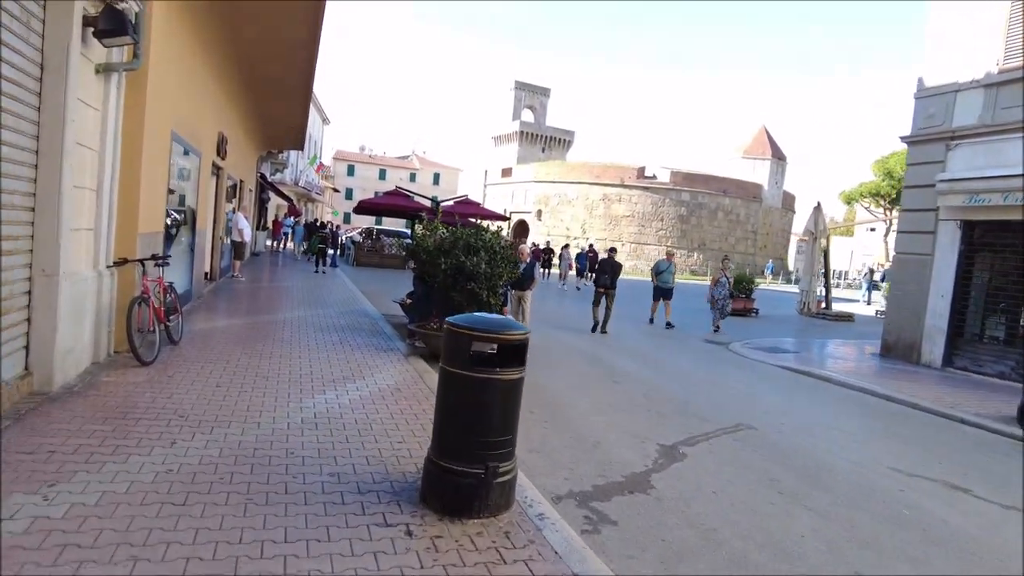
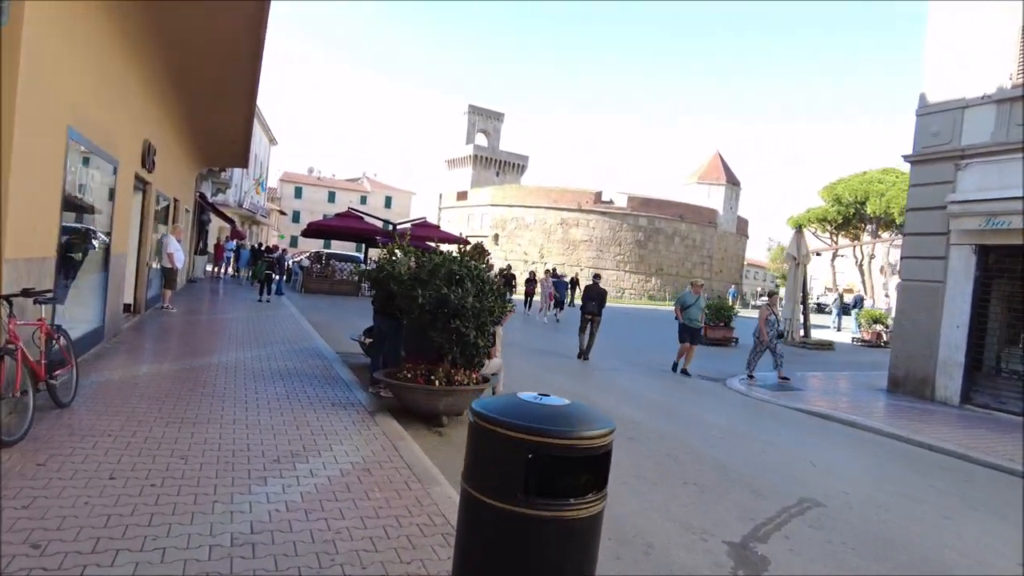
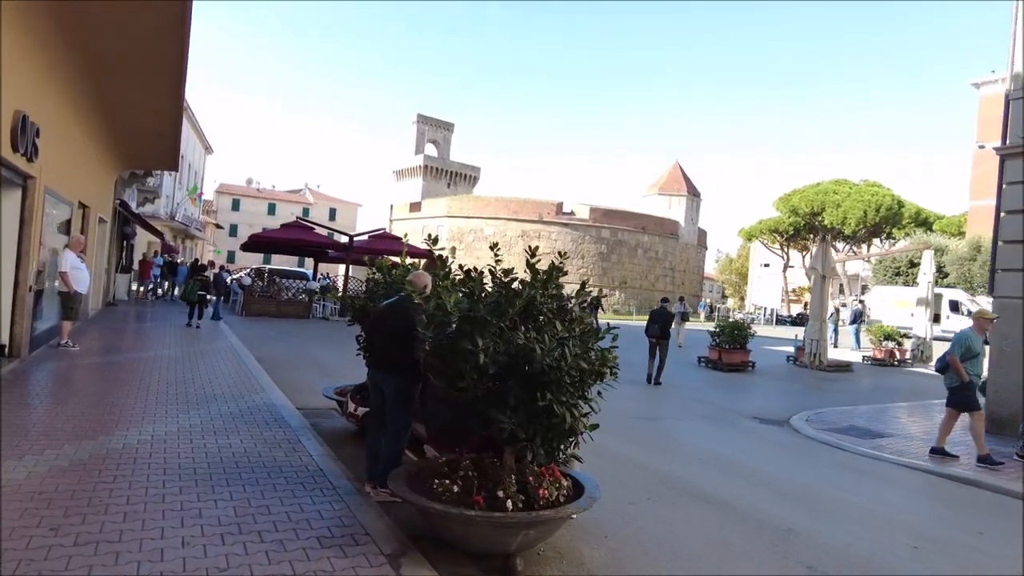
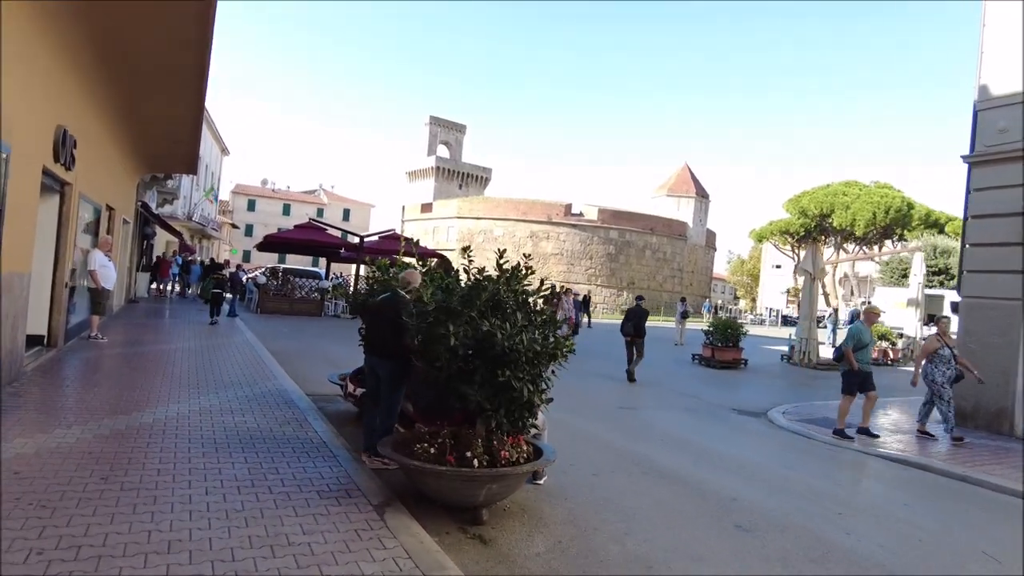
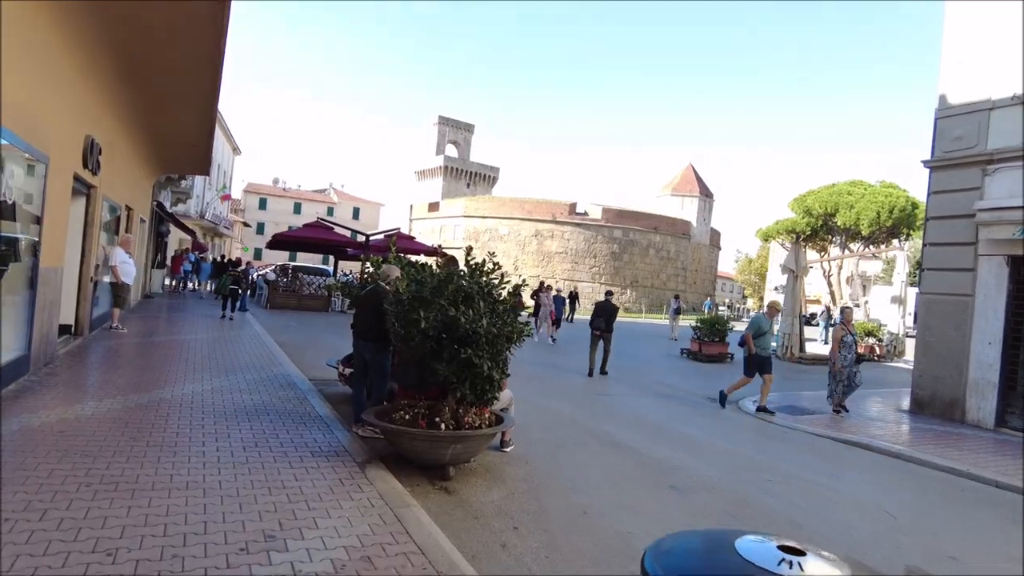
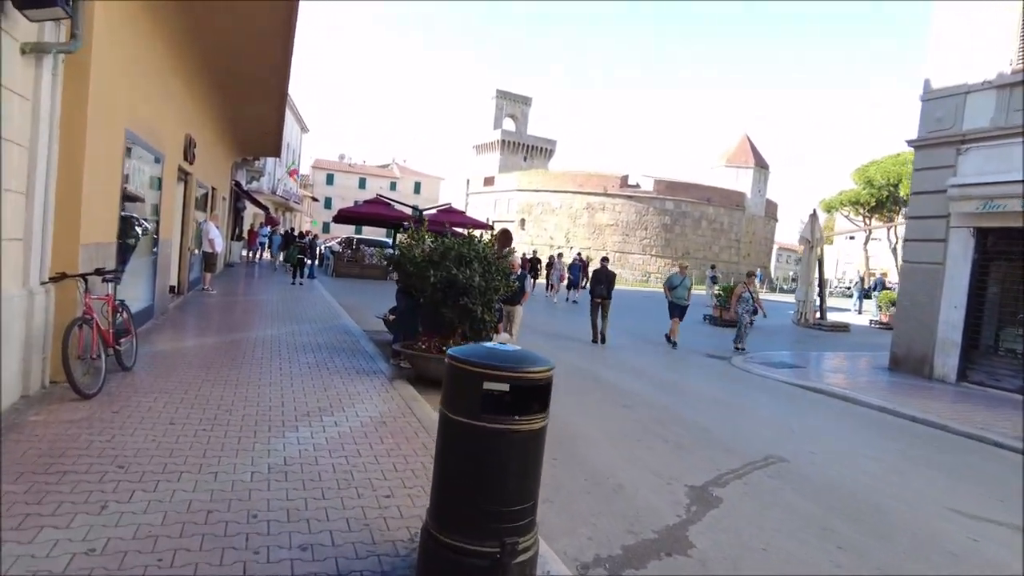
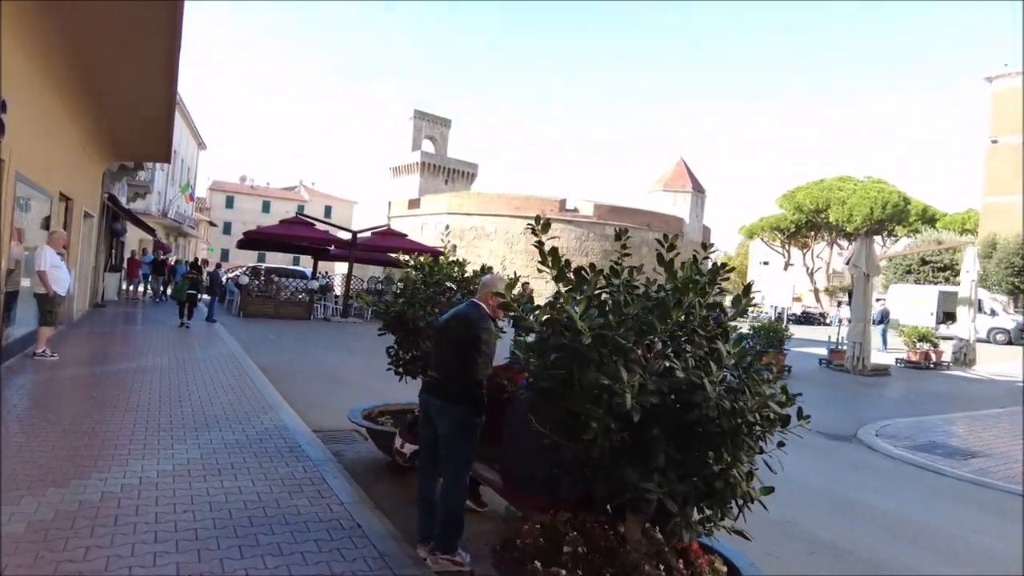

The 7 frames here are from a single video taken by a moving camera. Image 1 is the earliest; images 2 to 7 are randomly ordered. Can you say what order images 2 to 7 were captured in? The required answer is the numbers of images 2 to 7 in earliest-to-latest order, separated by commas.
6, 2, 5, 4, 3, 7
